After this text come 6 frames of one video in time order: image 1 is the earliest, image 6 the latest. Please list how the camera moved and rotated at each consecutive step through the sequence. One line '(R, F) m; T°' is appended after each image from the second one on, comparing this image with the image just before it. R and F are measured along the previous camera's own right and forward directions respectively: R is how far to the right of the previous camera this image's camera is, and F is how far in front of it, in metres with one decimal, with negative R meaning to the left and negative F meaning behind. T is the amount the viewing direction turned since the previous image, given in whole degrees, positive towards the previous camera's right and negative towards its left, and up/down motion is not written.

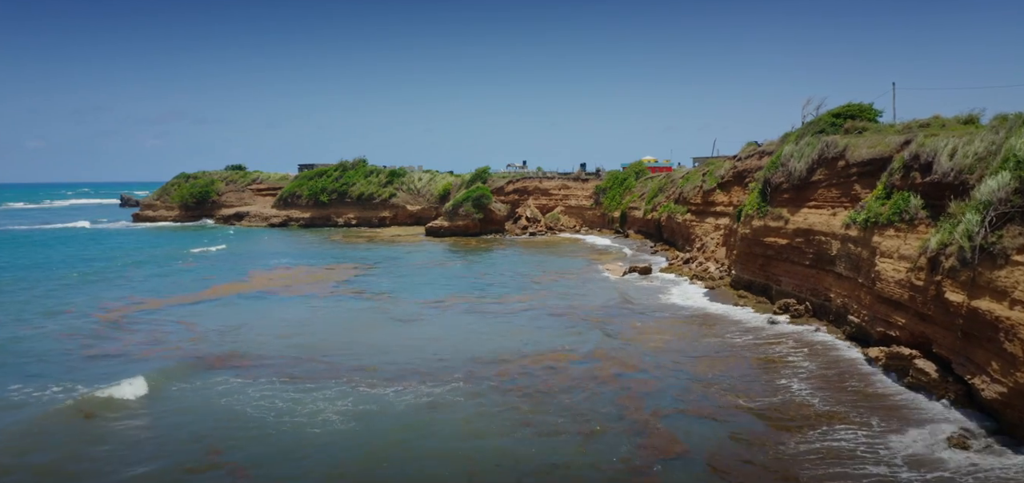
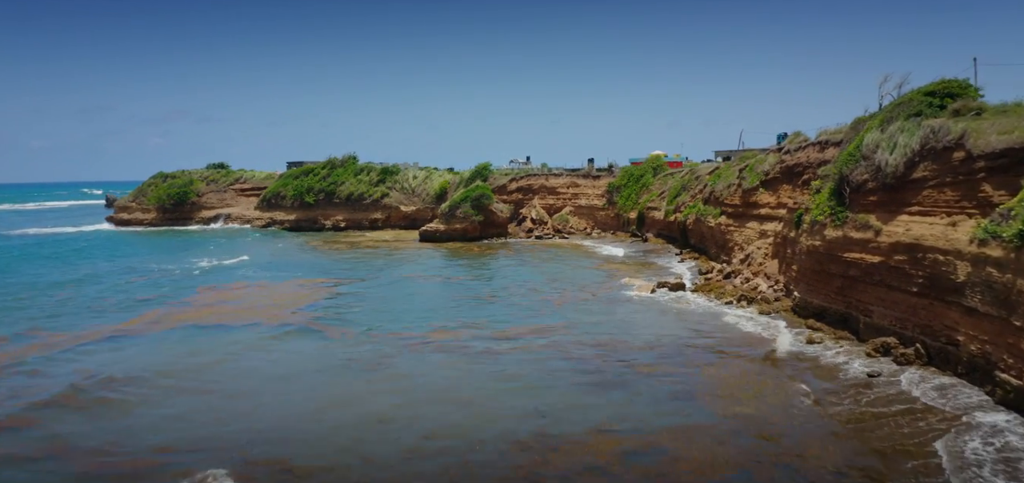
(0.0, +4.9) m; 0°
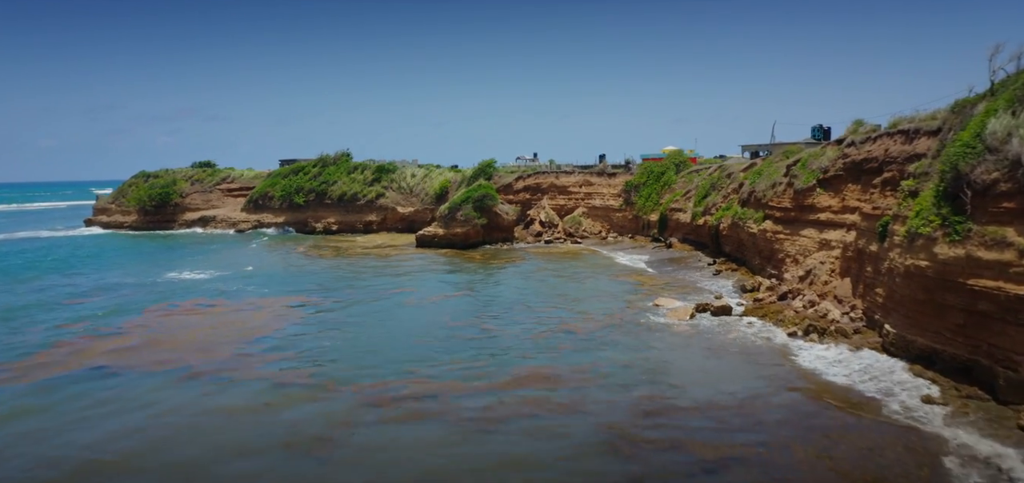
(0.0, +4.3) m; -1°
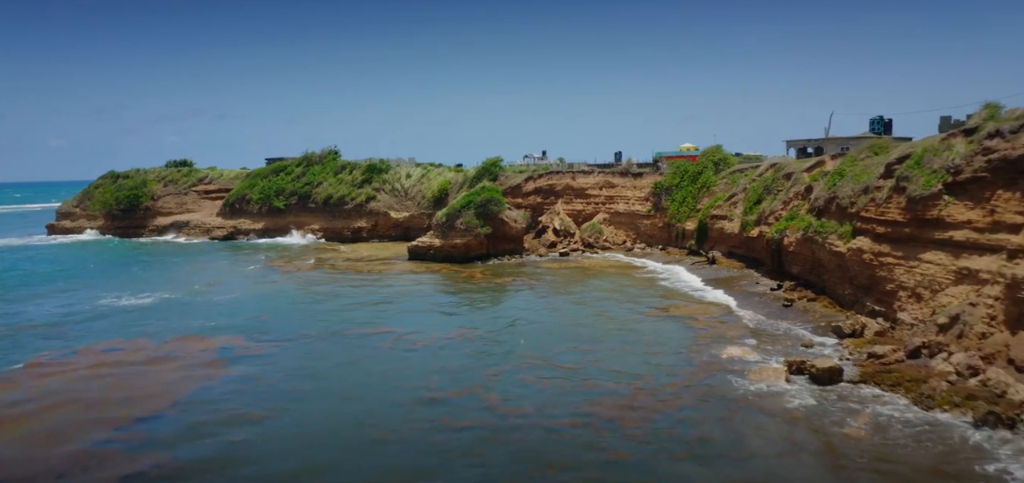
(-0.1, +5.8) m; -1°
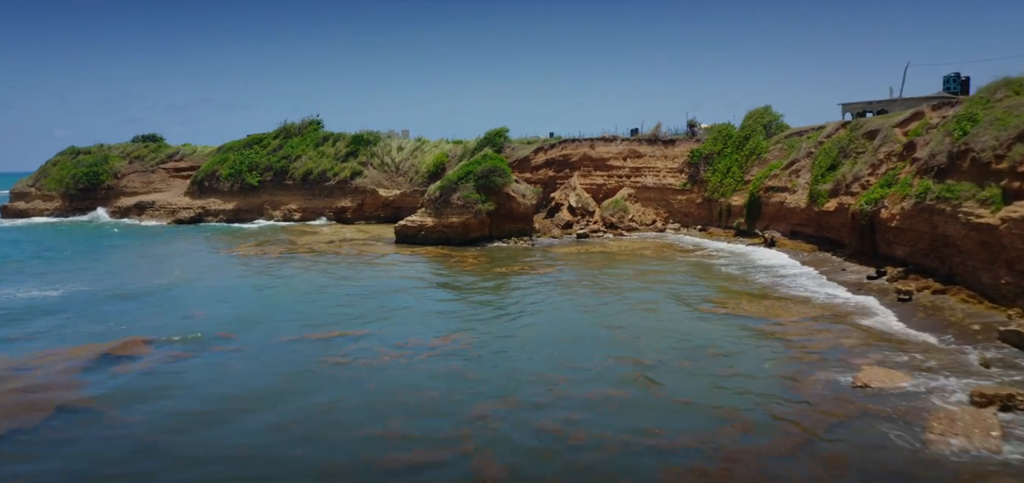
(-0.1, +5.5) m; 0°
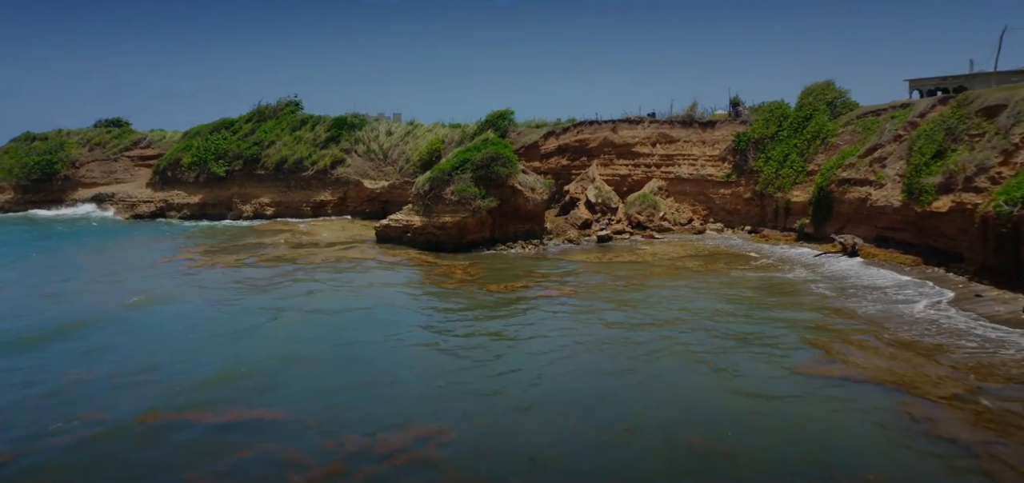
(-0.1, +4.8) m; 0°
